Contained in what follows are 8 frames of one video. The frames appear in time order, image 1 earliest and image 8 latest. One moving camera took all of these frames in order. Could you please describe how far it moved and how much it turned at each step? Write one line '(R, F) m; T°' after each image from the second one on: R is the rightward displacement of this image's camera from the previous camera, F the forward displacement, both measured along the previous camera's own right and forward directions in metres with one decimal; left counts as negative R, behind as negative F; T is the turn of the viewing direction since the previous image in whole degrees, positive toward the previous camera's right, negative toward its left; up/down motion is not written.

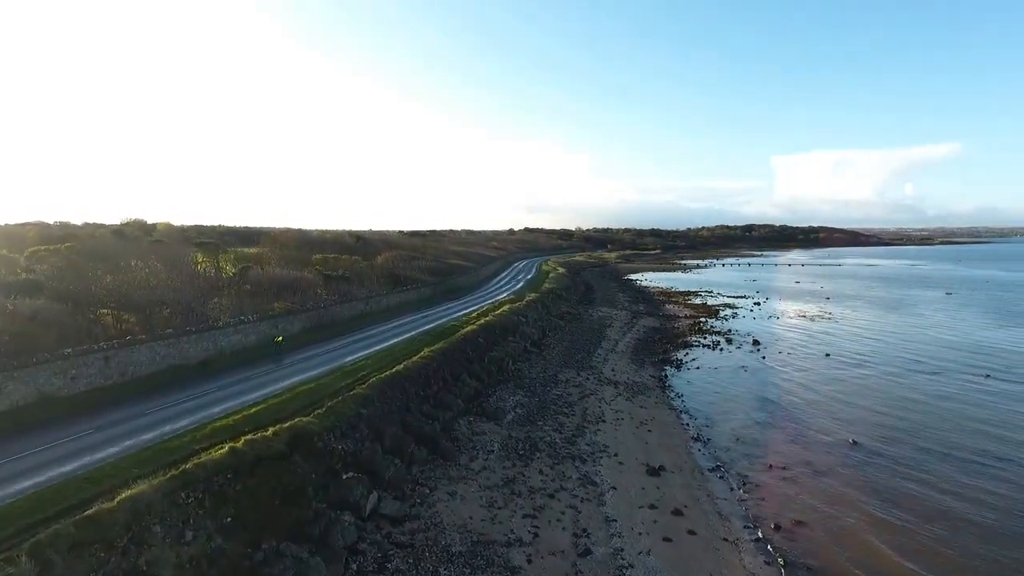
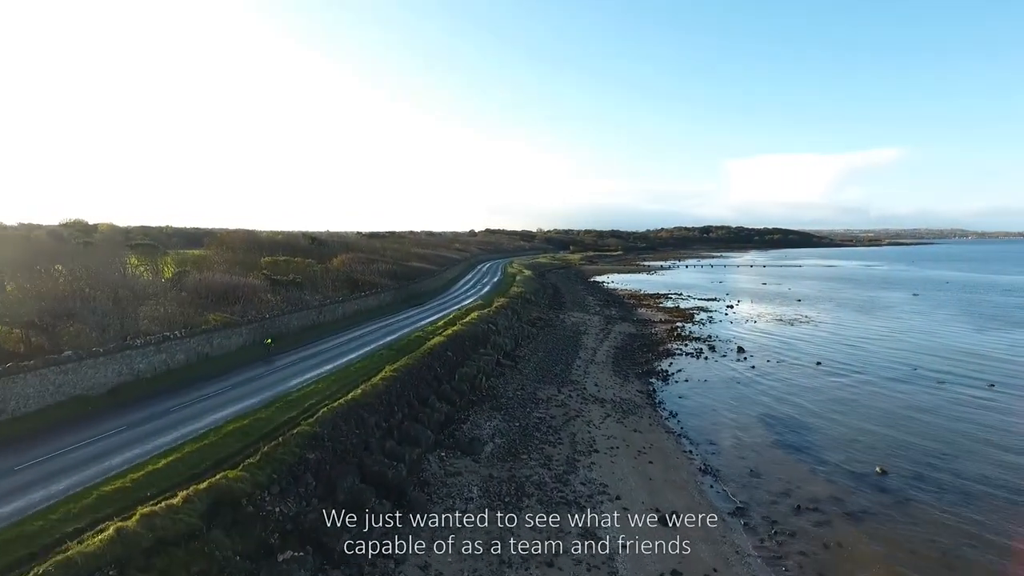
(-0.5, +3.4) m; +4°
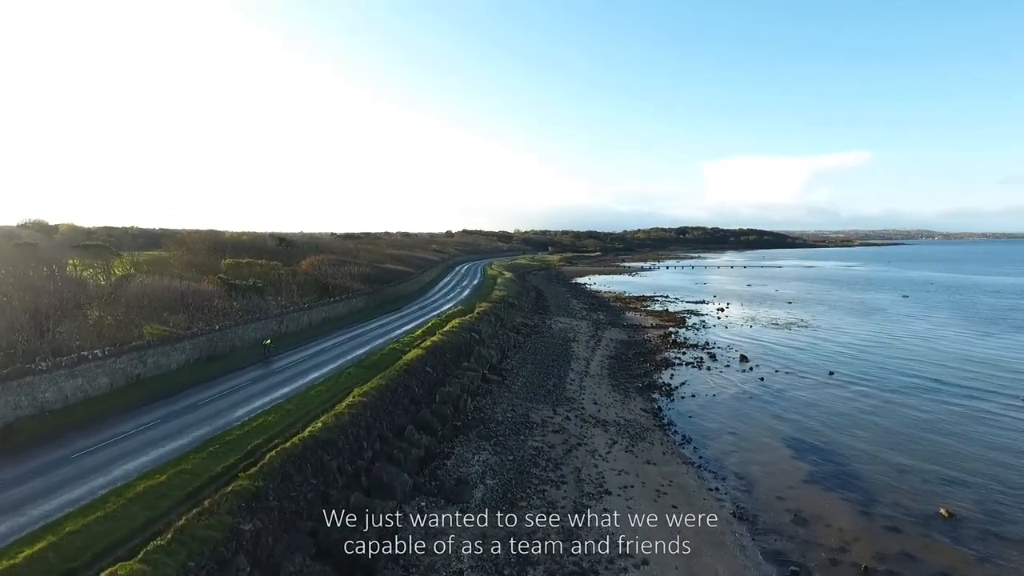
(-0.4, +3.5) m; +2°
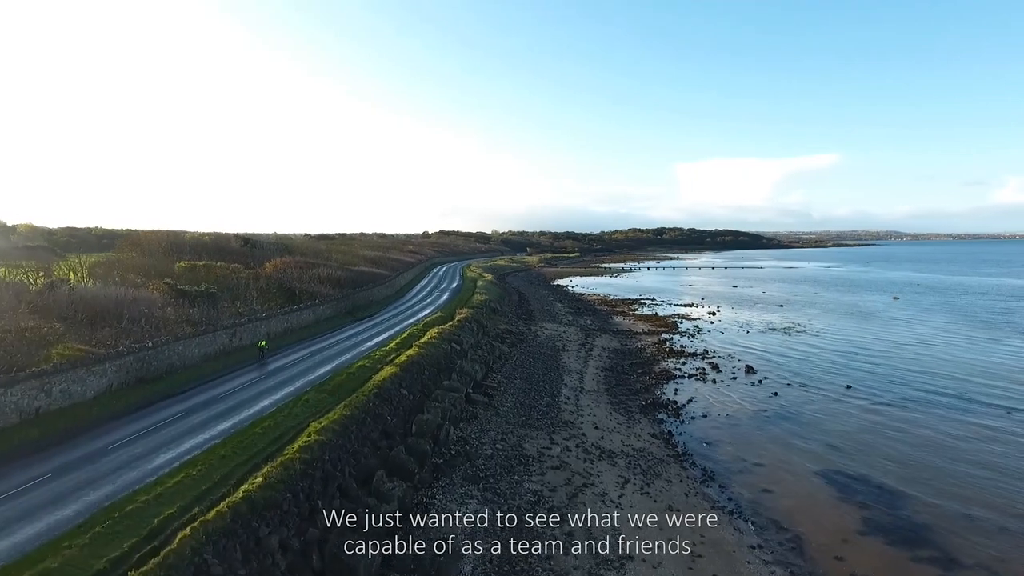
(-0.4, +3.5) m; +2°
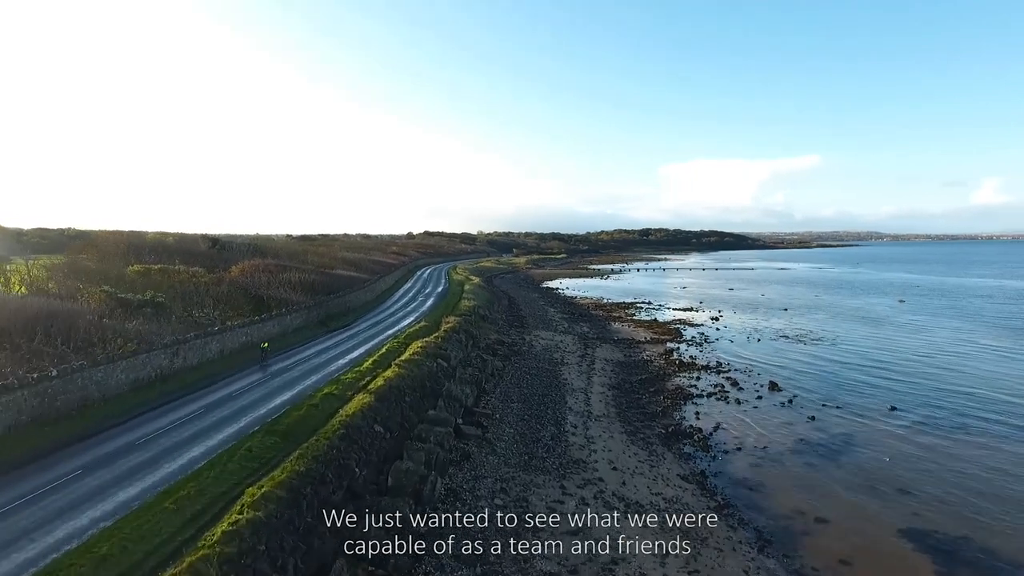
(-0.4, +4.1) m; +1°
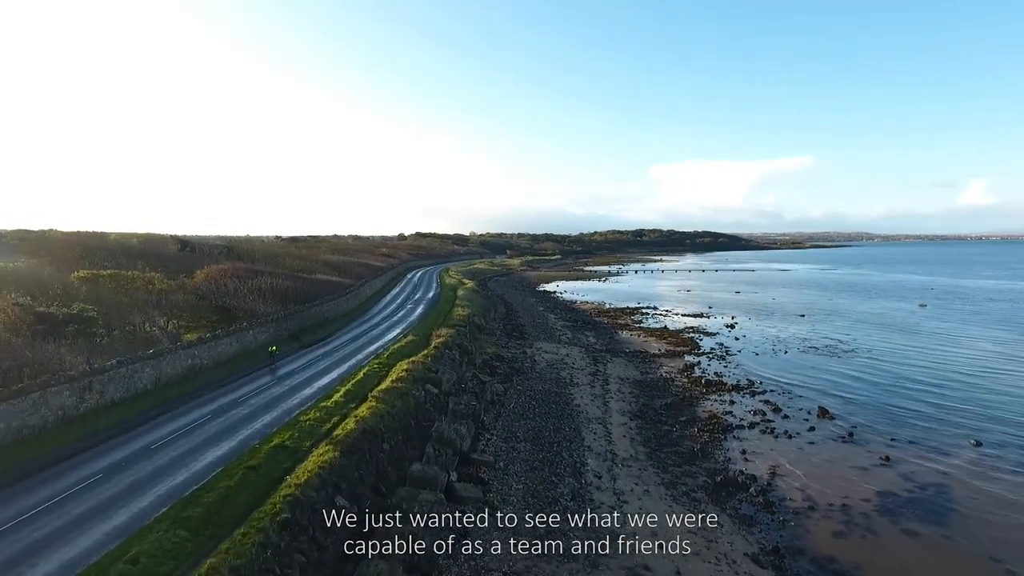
(-0.4, +4.7) m; +1°
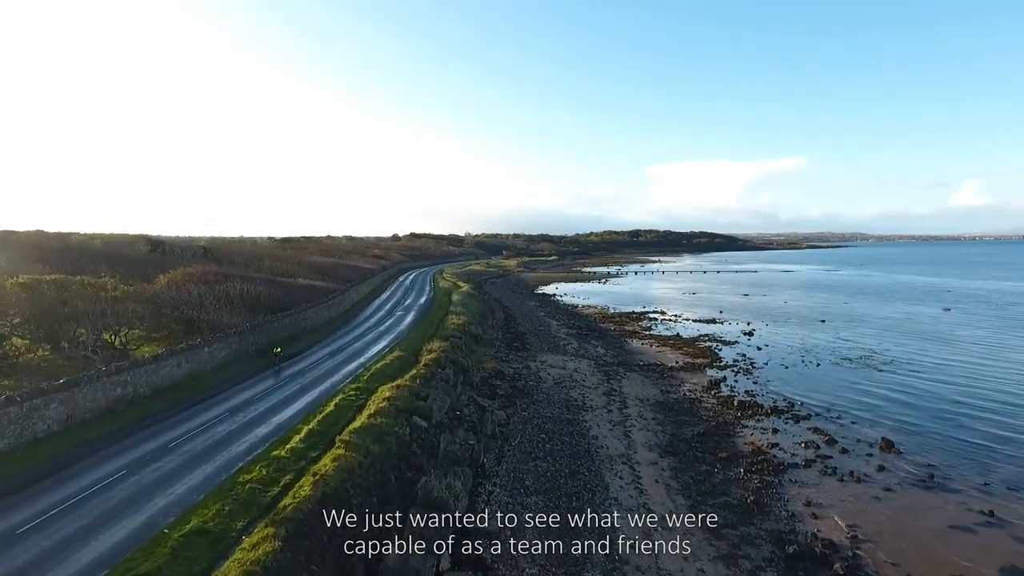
(-0.3, +4.2) m; 0°
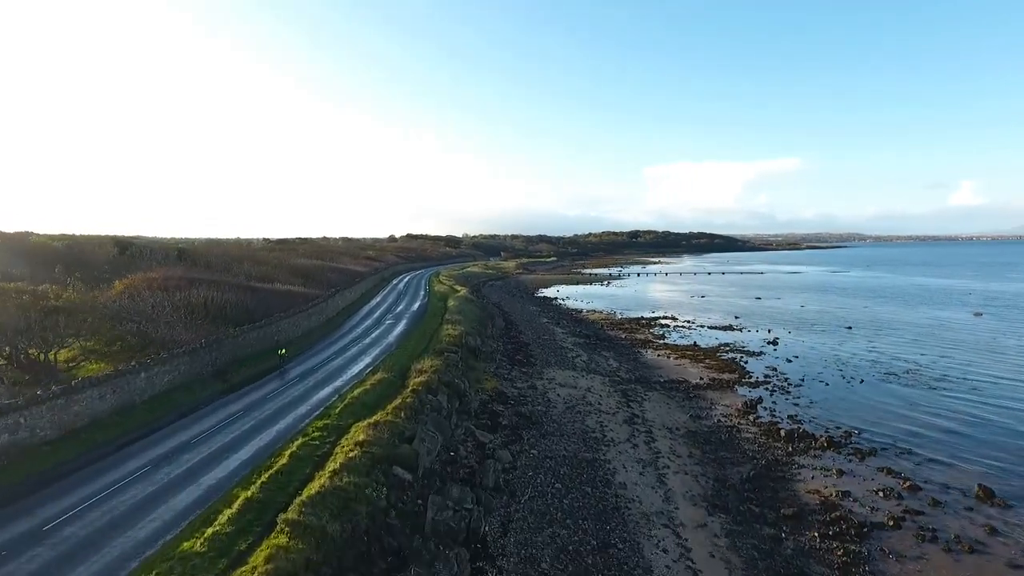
(-0.3, +4.3) m; 0°
